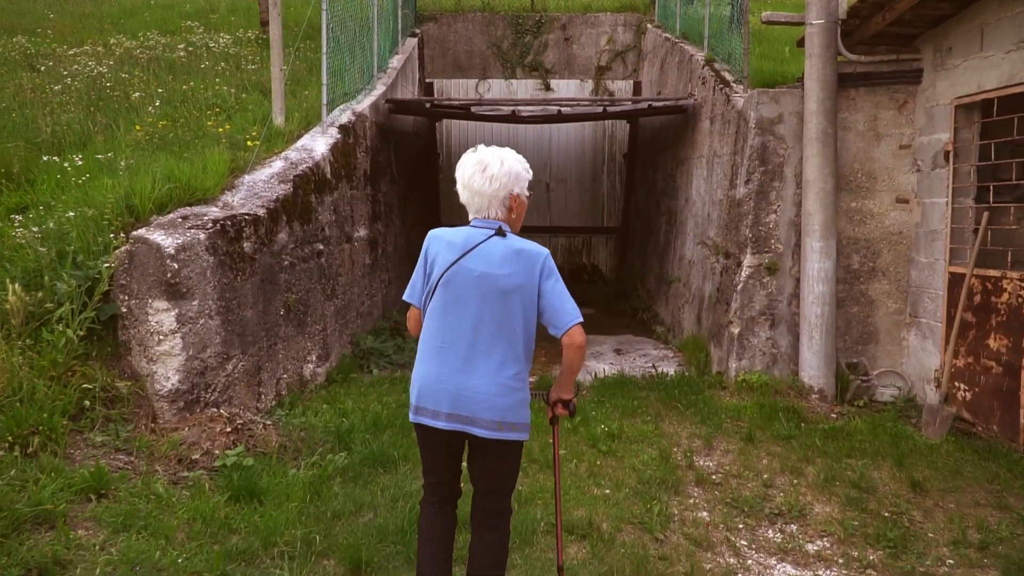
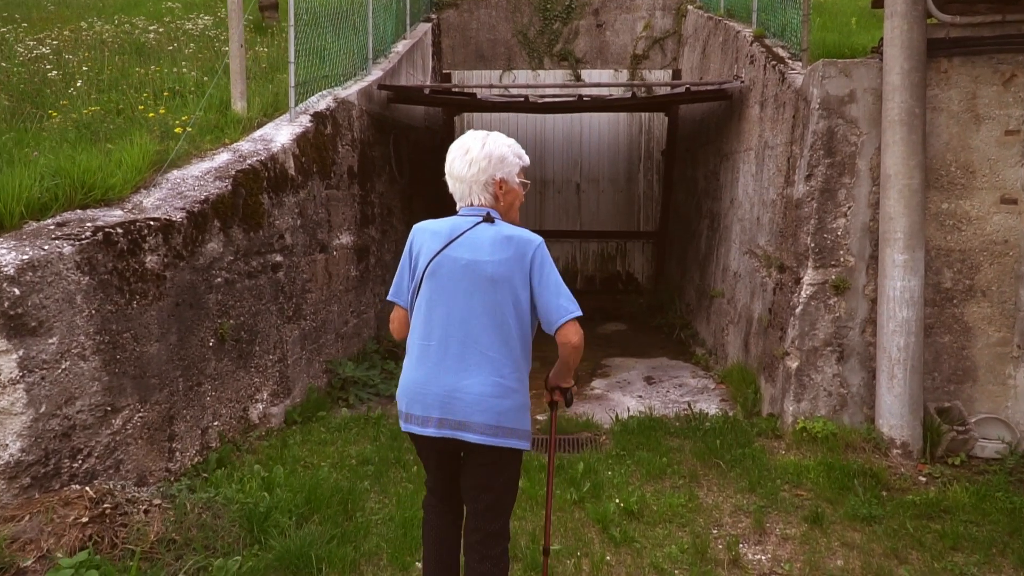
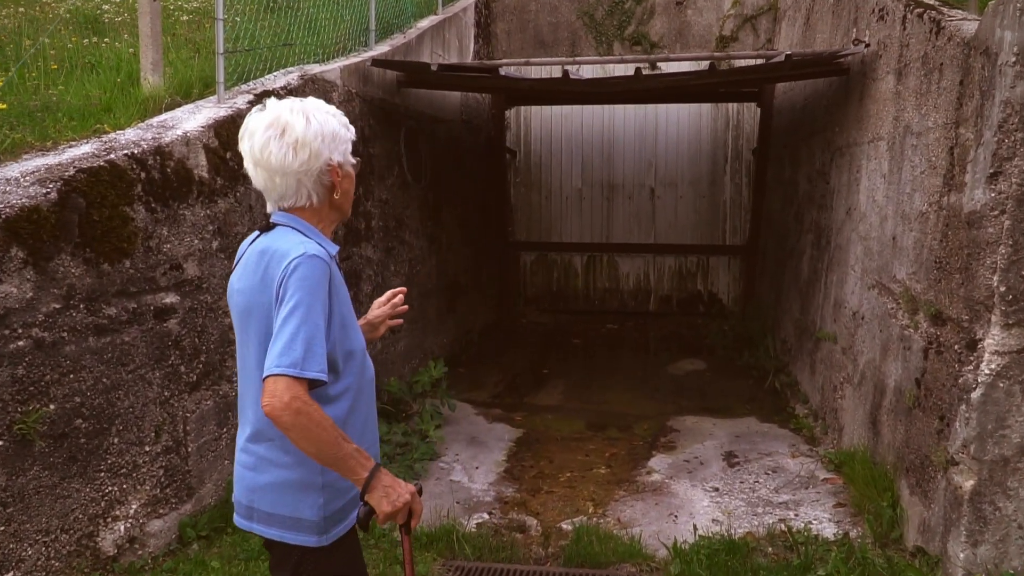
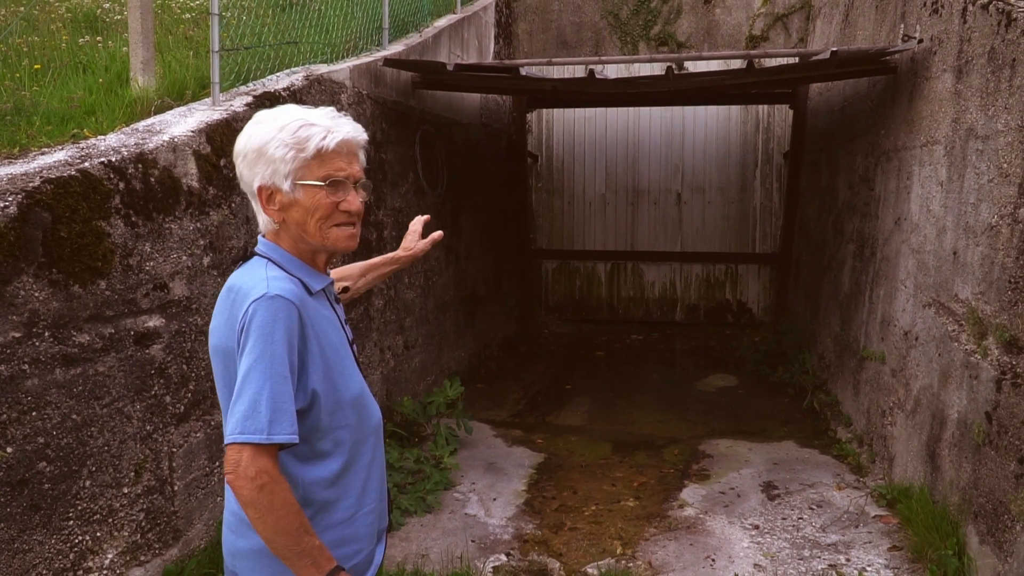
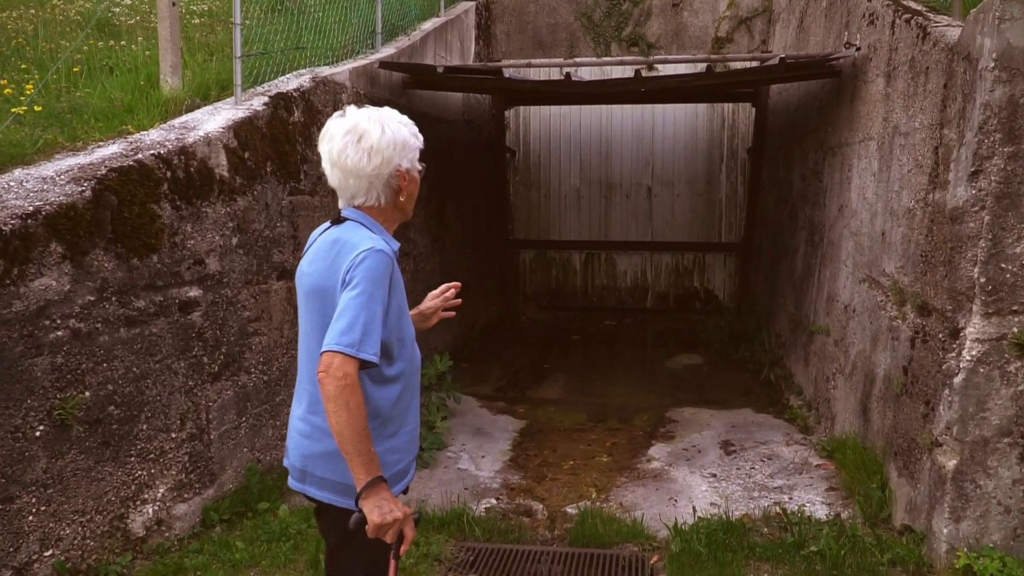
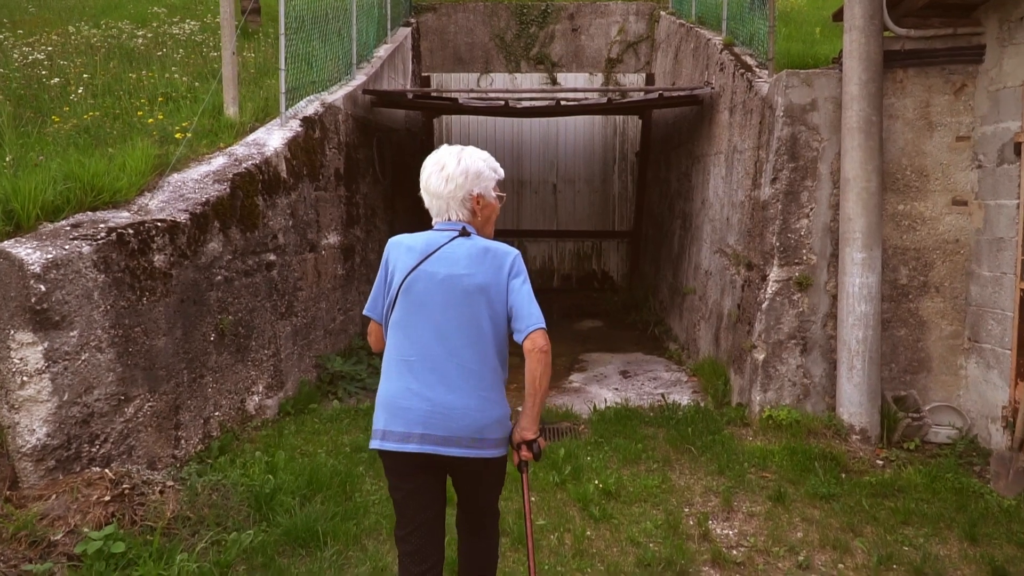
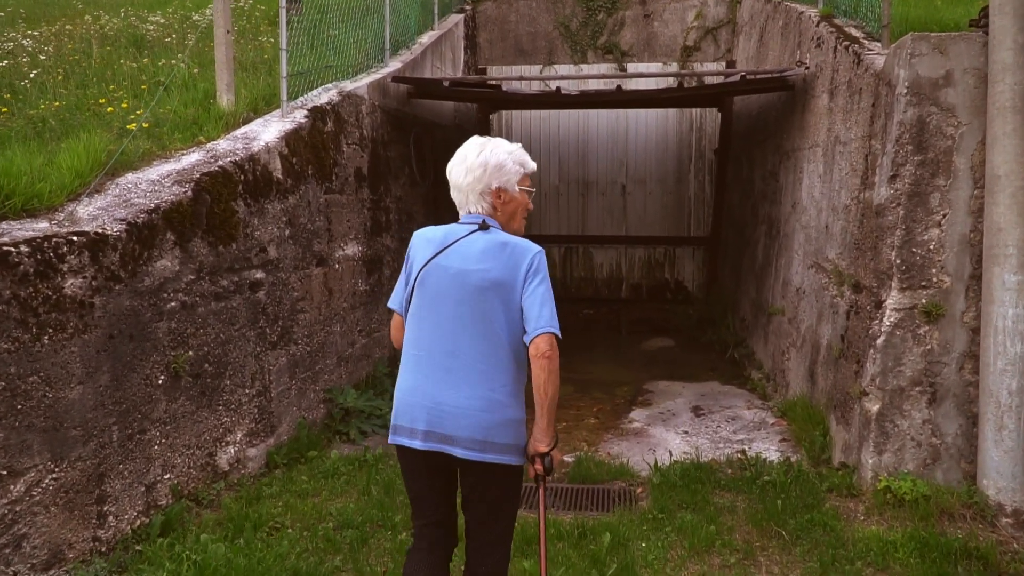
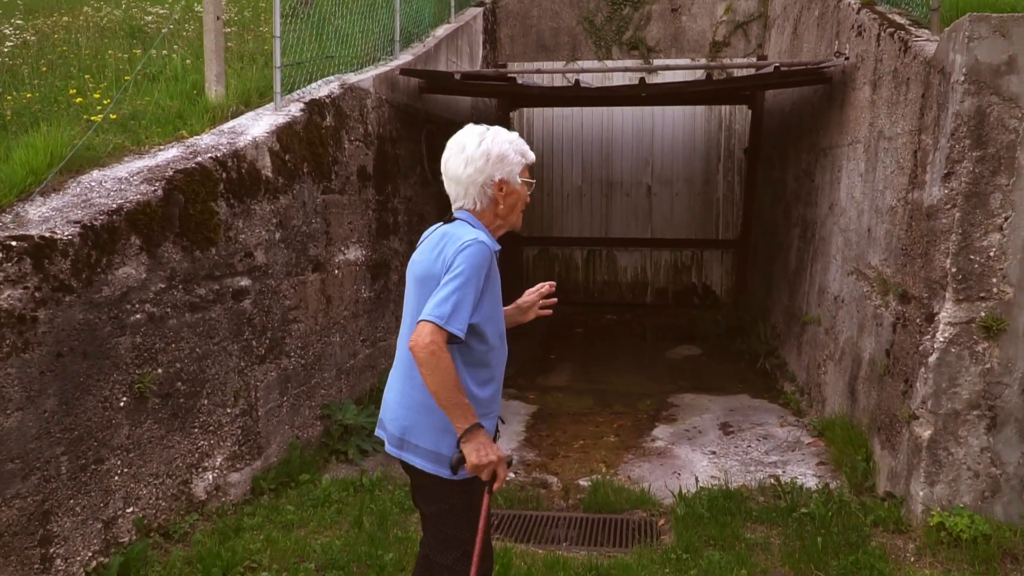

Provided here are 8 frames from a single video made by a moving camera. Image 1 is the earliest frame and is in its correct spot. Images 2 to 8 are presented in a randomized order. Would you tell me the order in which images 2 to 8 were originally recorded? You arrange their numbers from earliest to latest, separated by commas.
6, 2, 7, 8, 5, 3, 4
